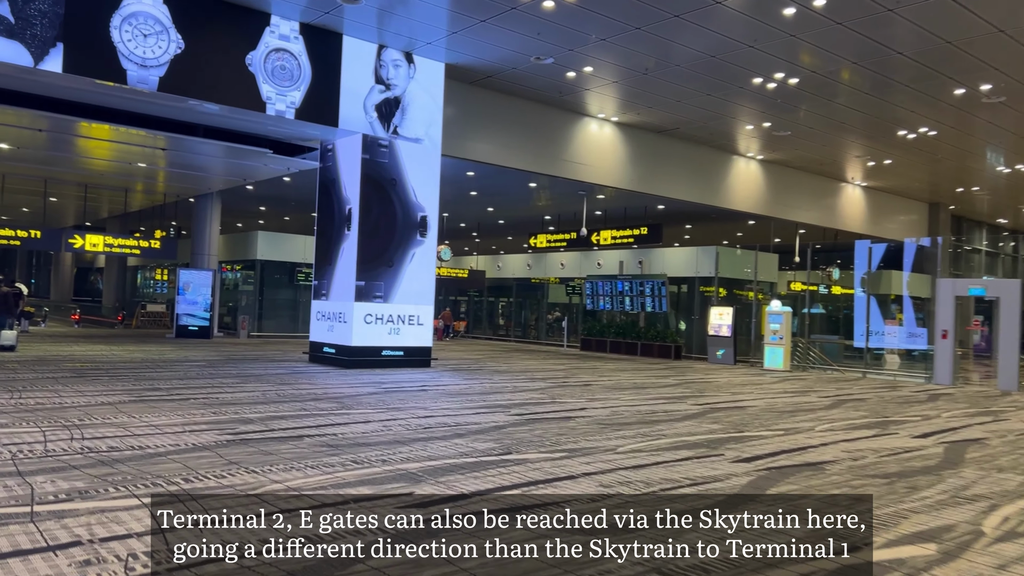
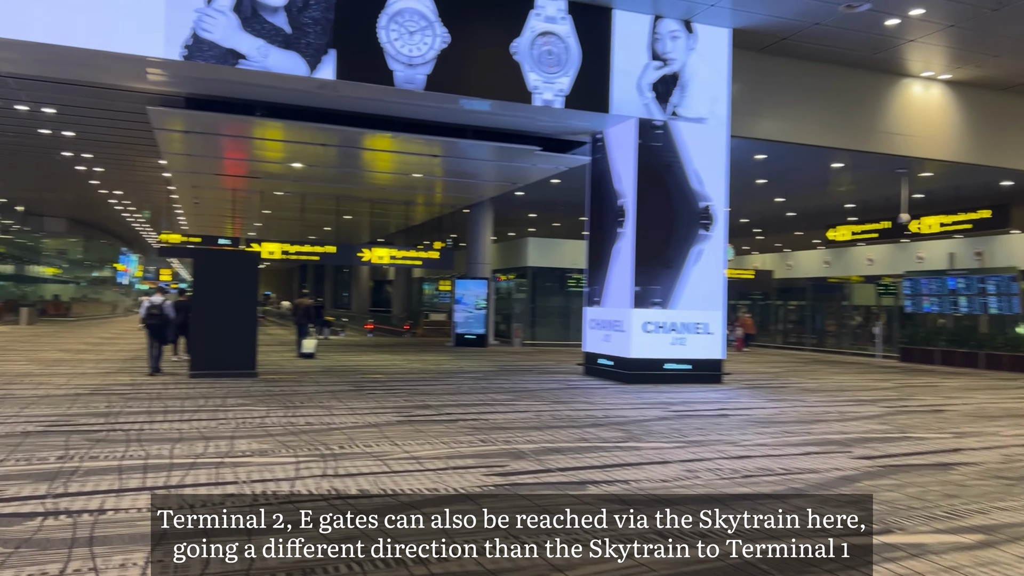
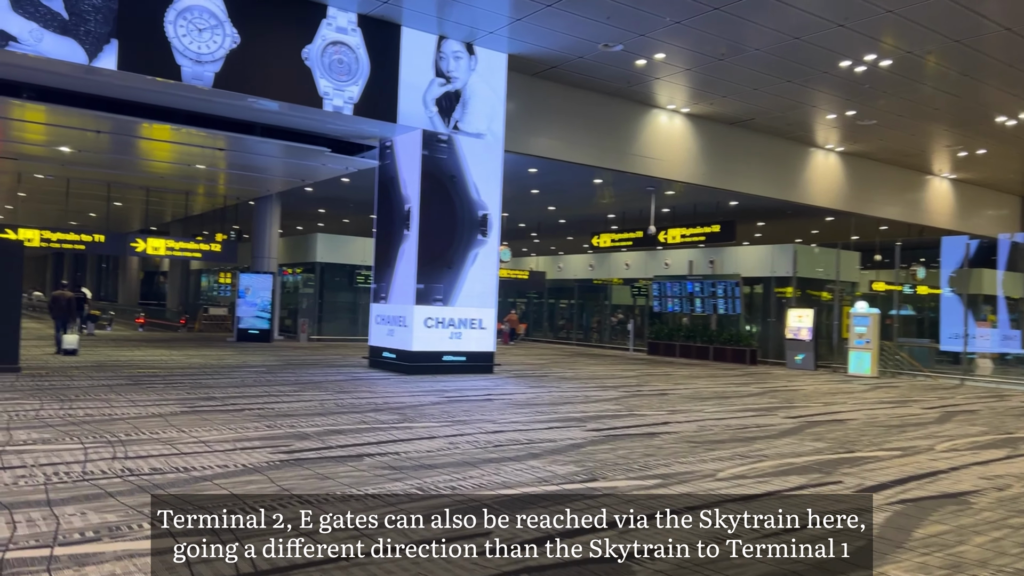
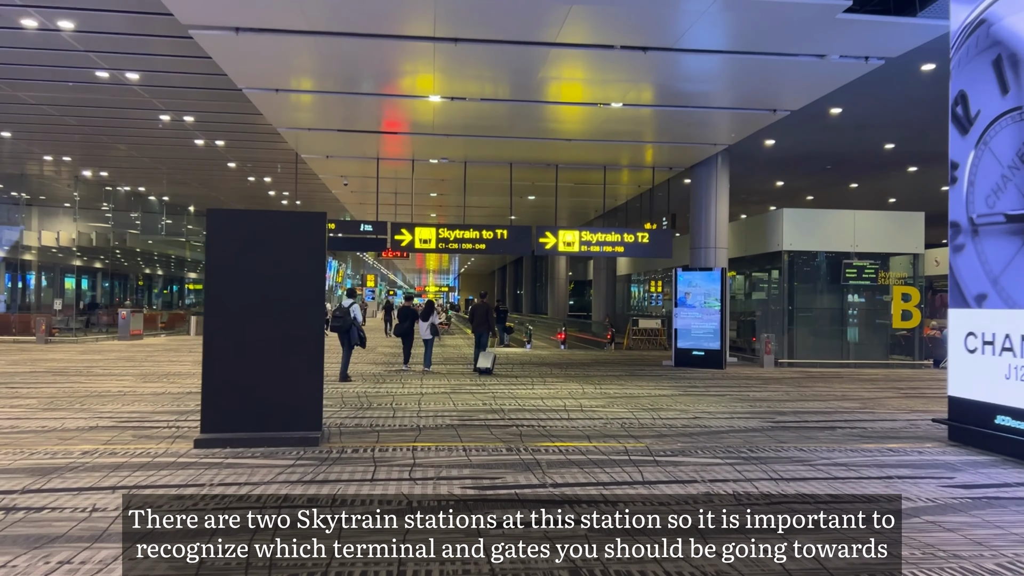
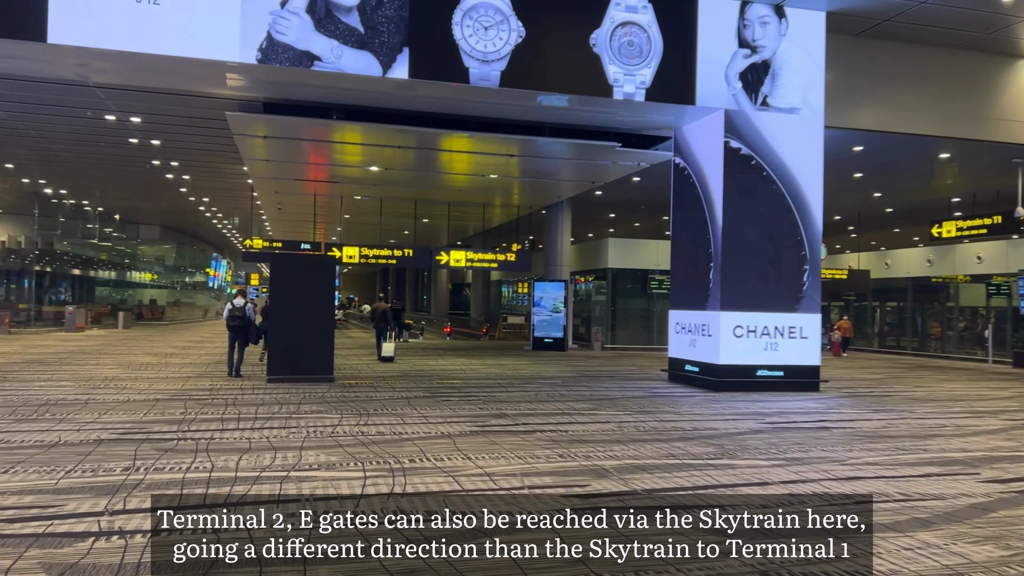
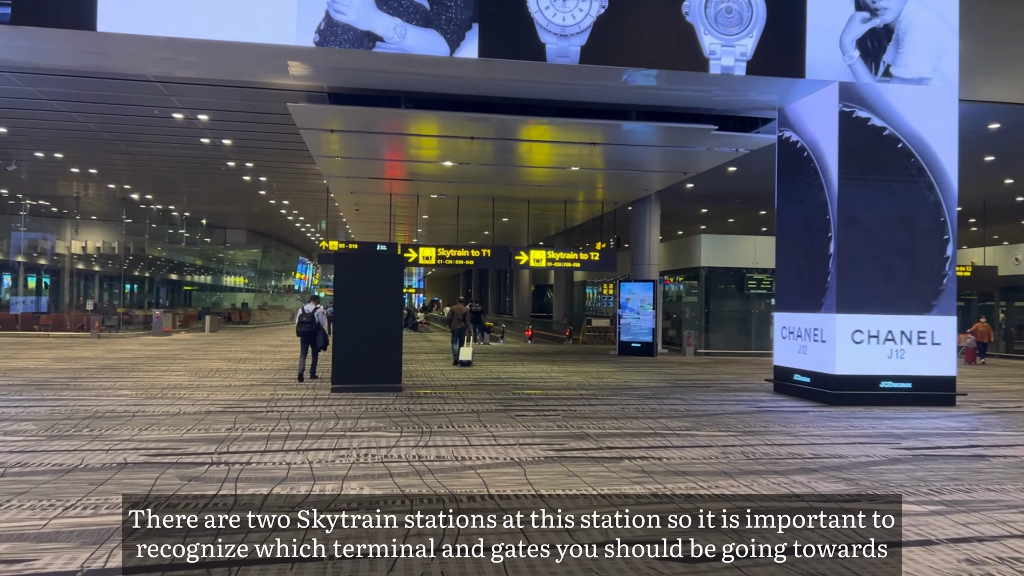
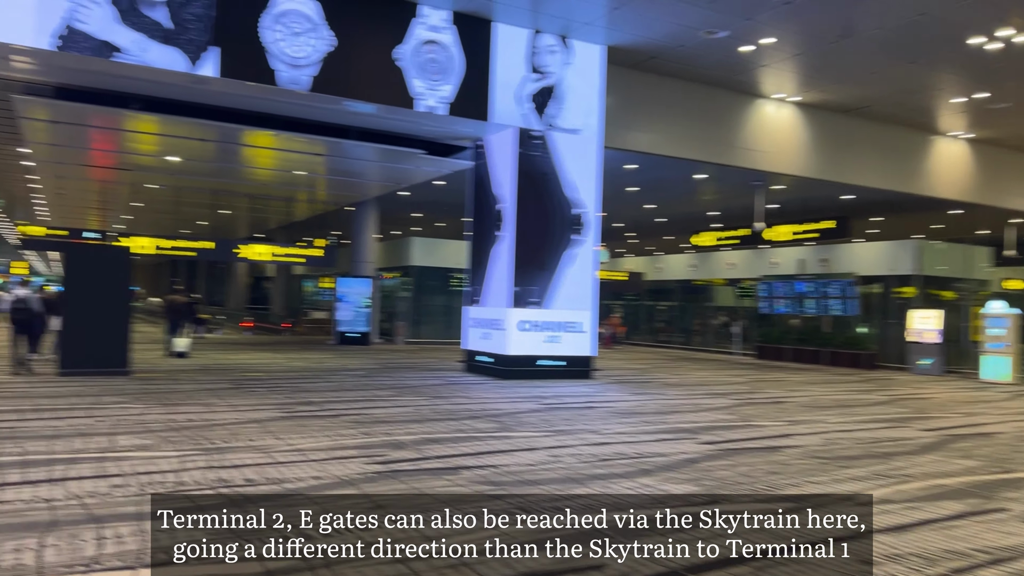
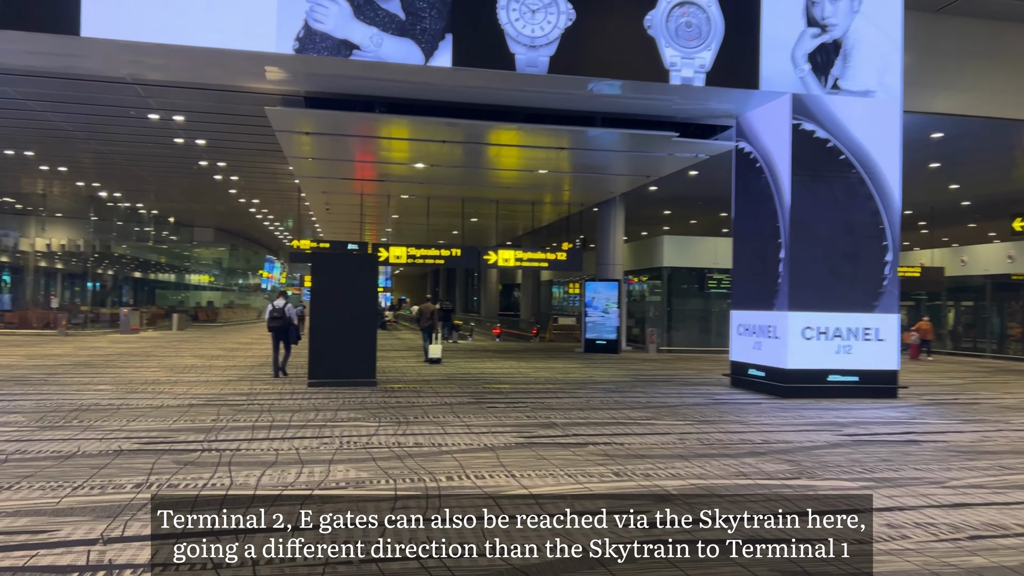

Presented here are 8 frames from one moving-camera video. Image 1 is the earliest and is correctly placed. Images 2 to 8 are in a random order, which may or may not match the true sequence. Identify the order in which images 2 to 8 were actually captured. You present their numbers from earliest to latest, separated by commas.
3, 7, 2, 5, 8, 6, 4
